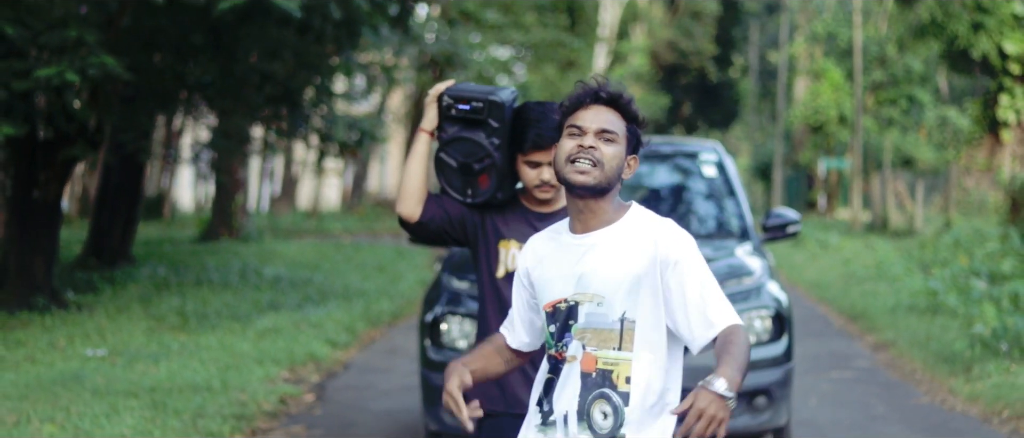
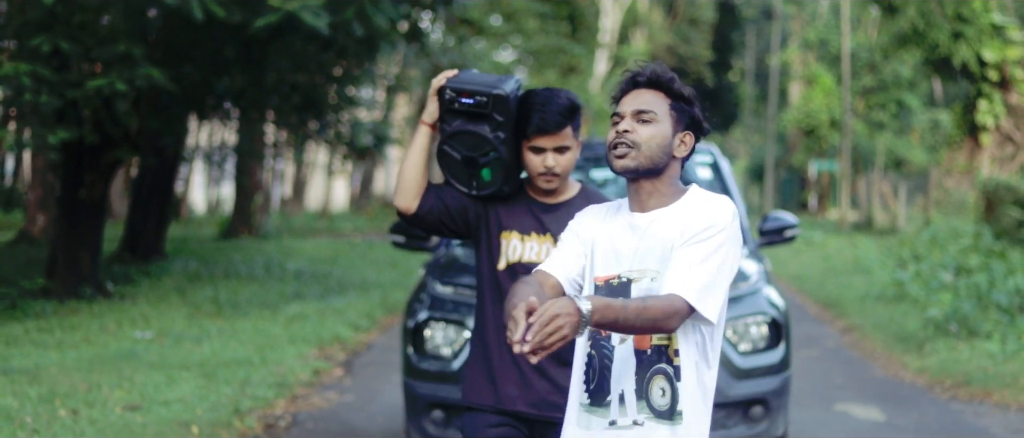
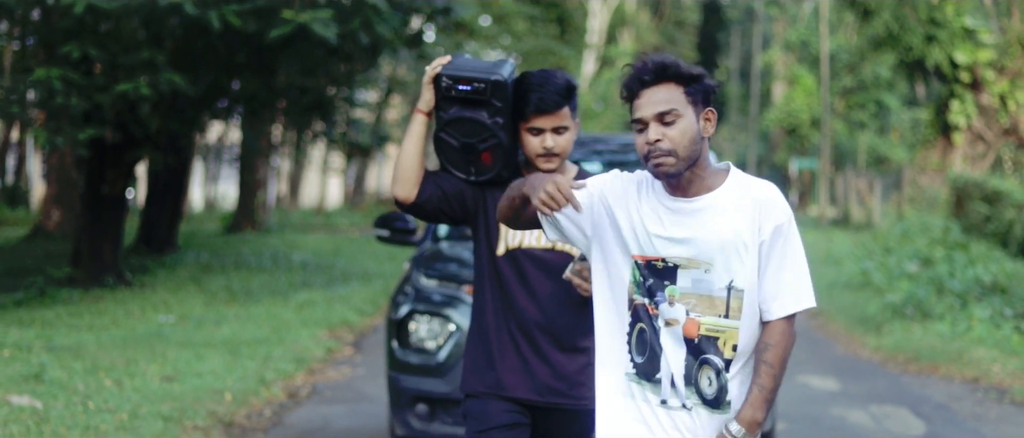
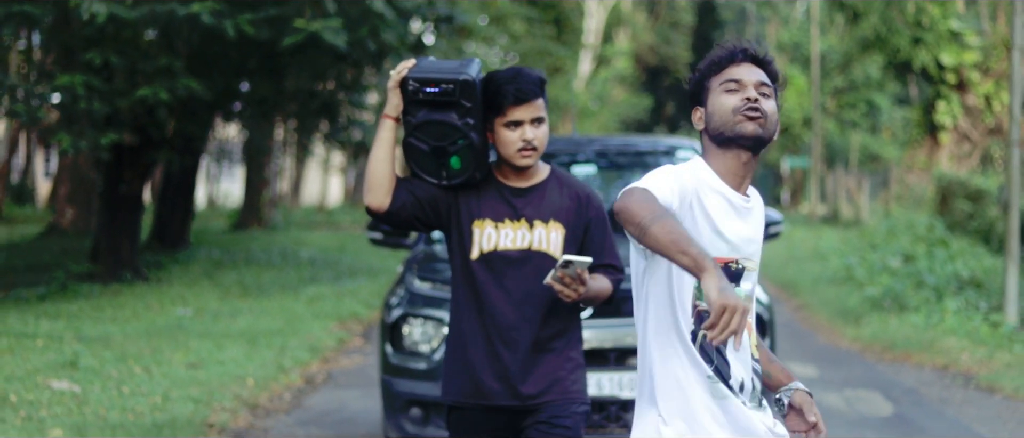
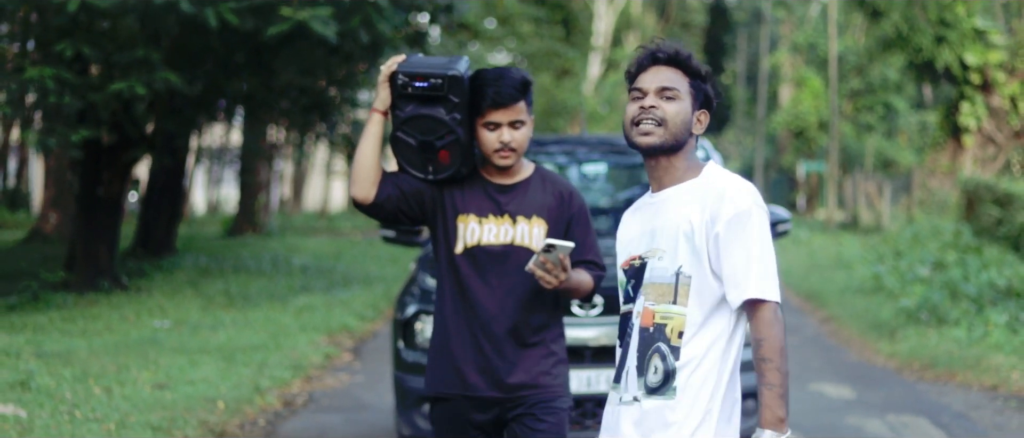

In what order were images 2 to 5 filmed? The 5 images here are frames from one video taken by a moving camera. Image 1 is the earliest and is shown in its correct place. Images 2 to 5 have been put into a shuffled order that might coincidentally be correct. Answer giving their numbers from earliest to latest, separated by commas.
2, 5, 3, 4
